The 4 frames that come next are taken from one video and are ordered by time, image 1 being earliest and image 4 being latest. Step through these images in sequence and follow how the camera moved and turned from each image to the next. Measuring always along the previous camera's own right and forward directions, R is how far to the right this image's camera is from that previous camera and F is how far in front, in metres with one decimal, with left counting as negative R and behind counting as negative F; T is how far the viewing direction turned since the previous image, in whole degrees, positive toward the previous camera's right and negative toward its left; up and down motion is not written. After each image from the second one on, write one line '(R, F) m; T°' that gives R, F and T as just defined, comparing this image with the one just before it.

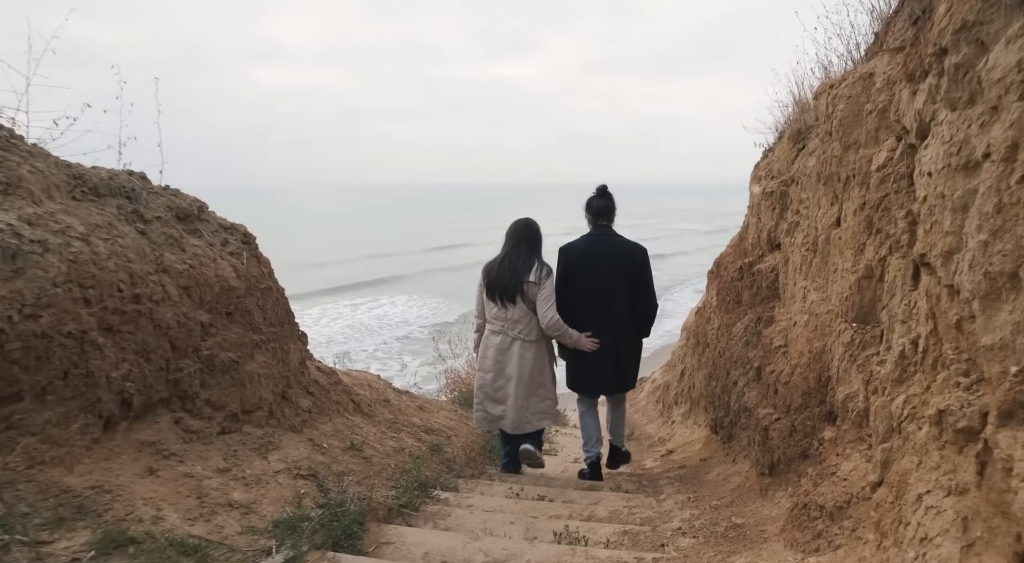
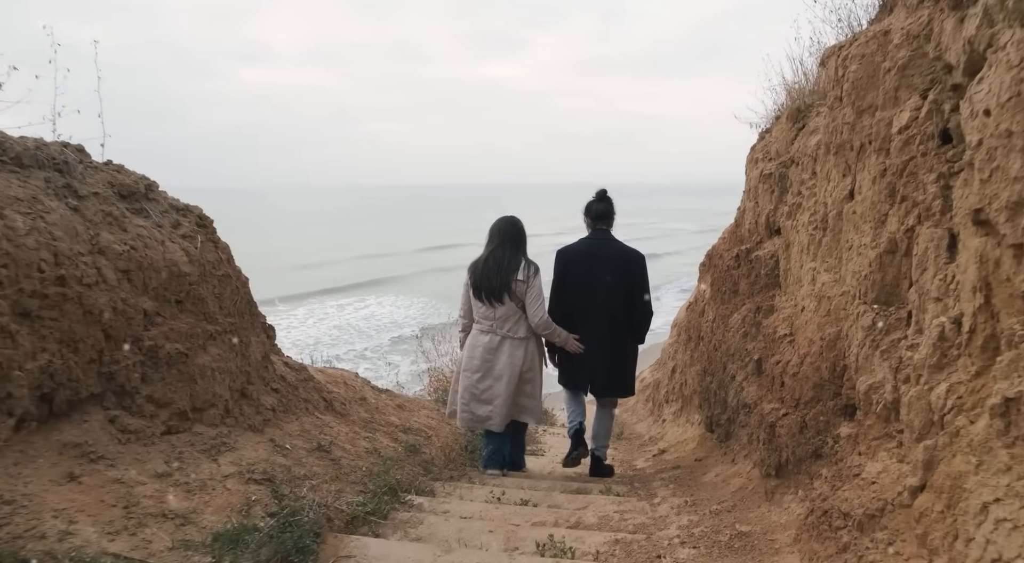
(+0.1, +0.4) m; +1°
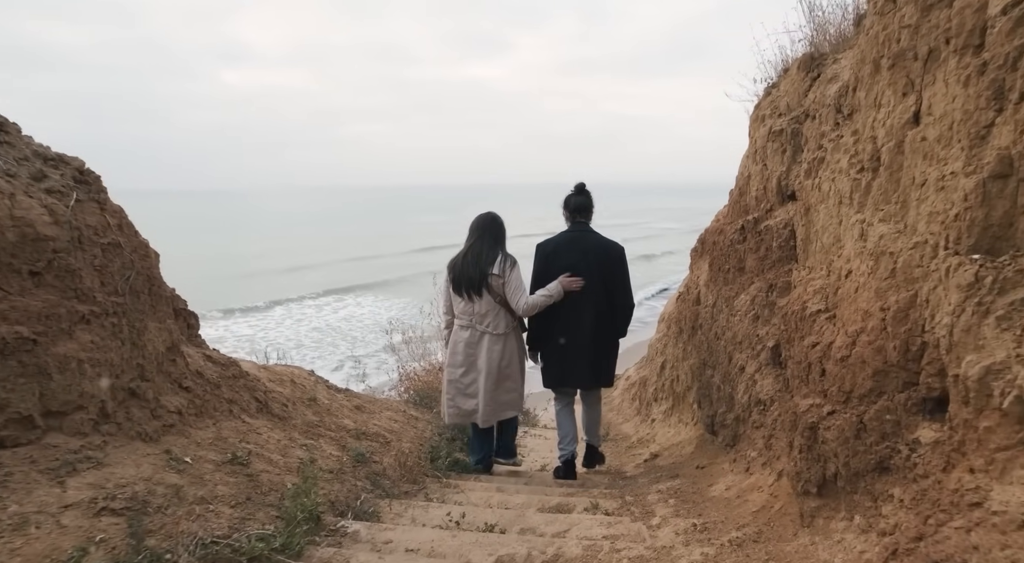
(+0.1, +1.0) m; +1°
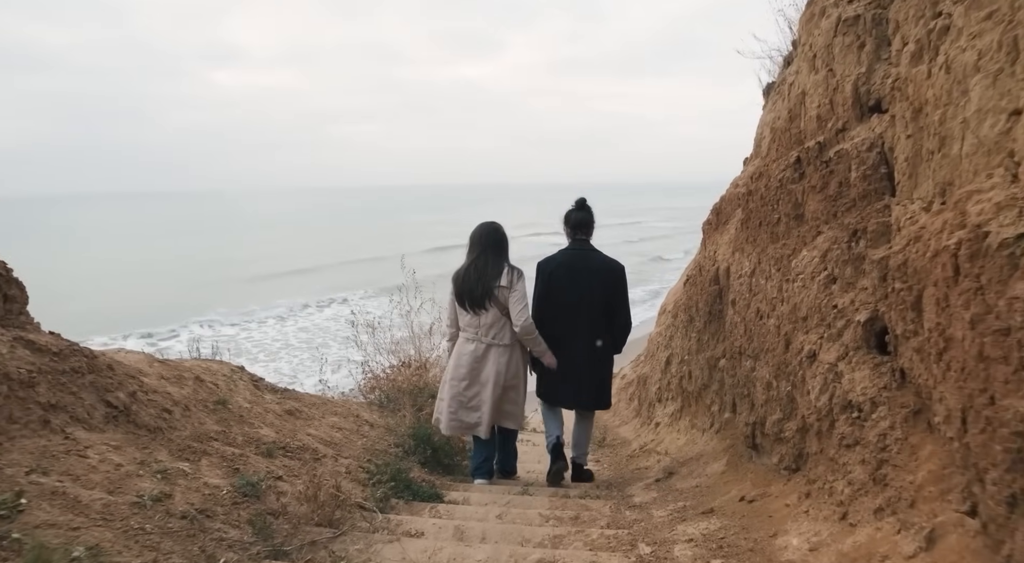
(+0.2, +1.7) m; +1°
